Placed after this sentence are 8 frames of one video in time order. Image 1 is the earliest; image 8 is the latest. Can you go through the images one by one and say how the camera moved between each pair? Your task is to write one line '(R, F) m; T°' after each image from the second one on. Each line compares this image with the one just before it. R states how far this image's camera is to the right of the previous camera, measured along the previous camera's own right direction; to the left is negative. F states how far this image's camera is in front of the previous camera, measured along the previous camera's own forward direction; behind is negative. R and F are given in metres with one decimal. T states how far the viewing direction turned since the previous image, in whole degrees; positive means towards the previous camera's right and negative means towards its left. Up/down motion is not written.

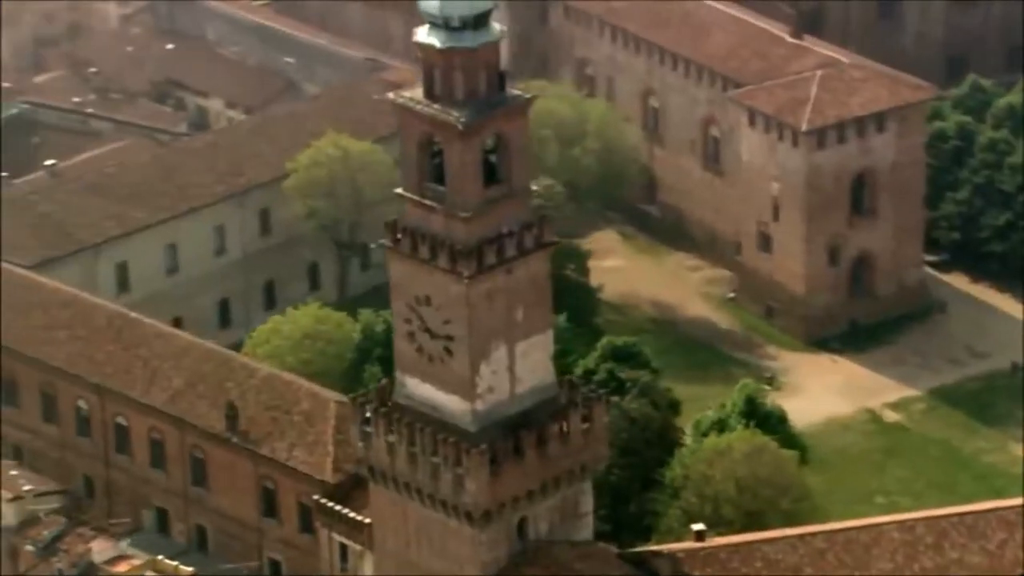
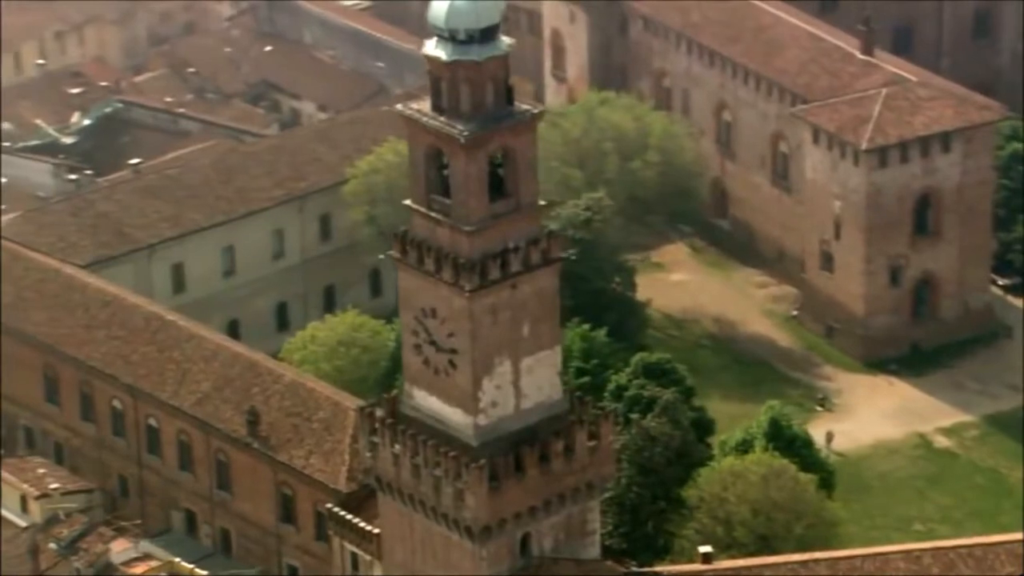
(+2.1, +0.2) m; -4°
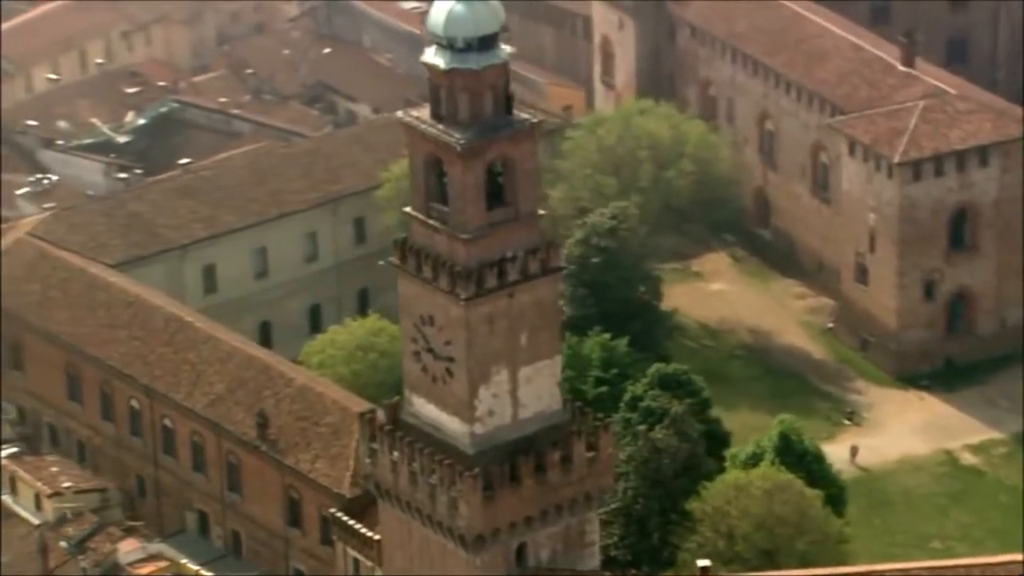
(+1.4, +0.1) m; -2°
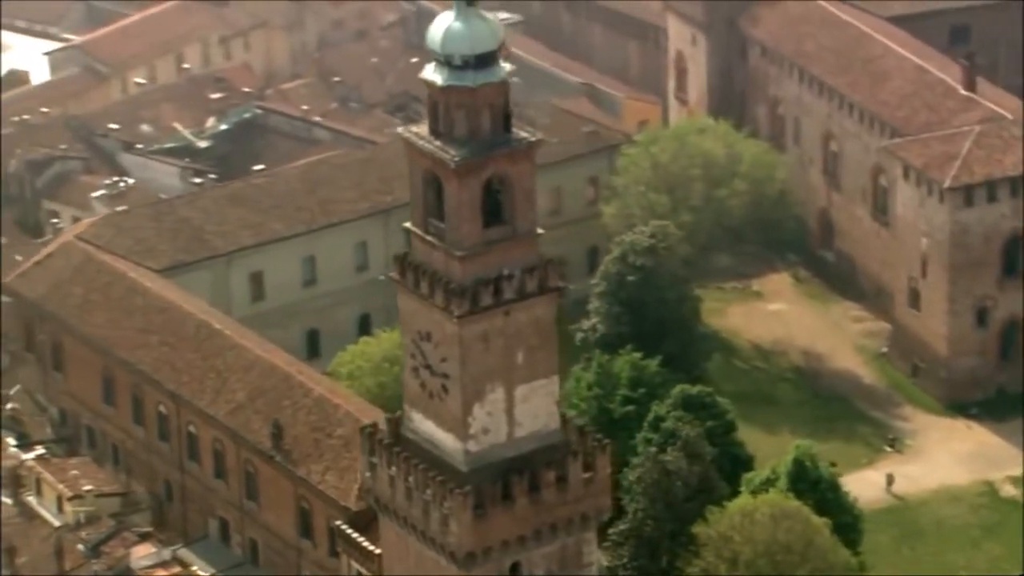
(+2.1, +0.2) m; -3°
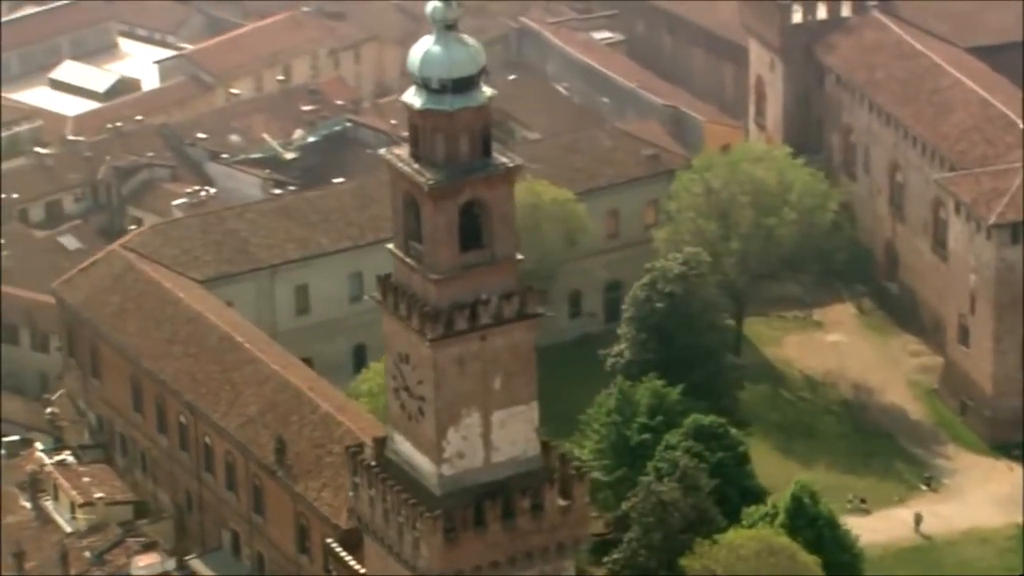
(+2.7, +0.2) m; -4°
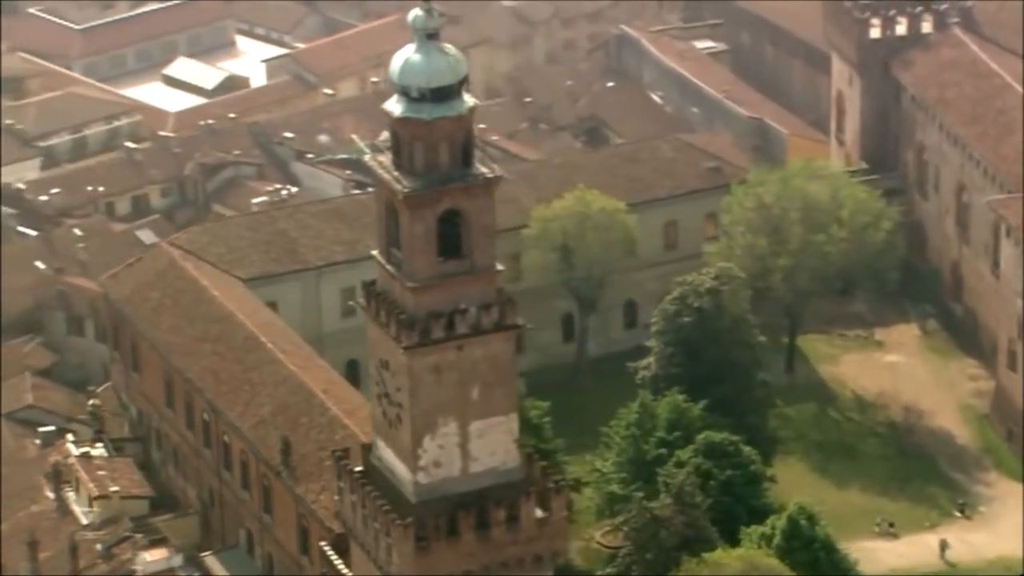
(+2.7, +0.2) m; -4°
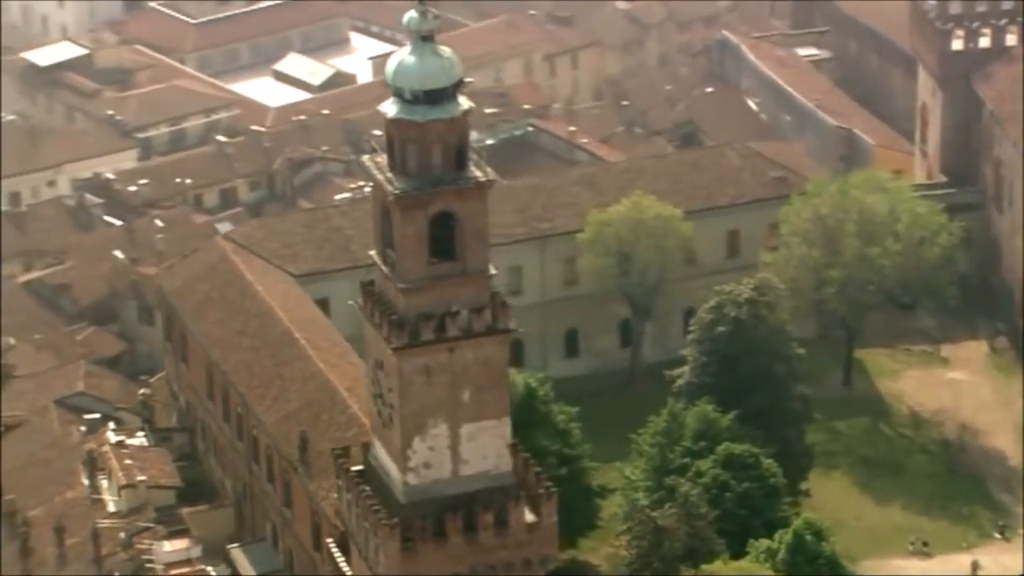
(+2.4, +0.1) m; -4°
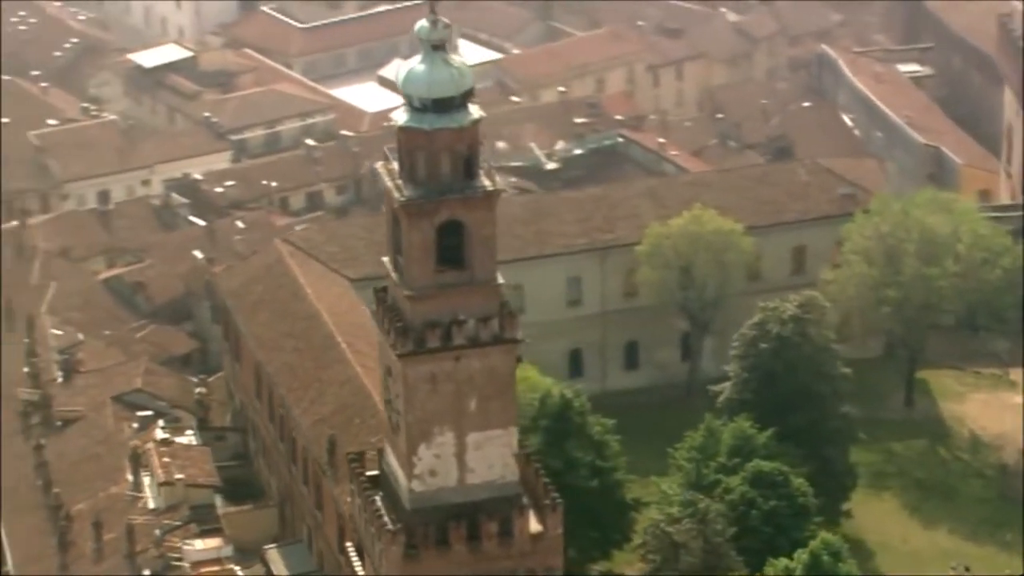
(+2.0, 0.0) m; -4°
